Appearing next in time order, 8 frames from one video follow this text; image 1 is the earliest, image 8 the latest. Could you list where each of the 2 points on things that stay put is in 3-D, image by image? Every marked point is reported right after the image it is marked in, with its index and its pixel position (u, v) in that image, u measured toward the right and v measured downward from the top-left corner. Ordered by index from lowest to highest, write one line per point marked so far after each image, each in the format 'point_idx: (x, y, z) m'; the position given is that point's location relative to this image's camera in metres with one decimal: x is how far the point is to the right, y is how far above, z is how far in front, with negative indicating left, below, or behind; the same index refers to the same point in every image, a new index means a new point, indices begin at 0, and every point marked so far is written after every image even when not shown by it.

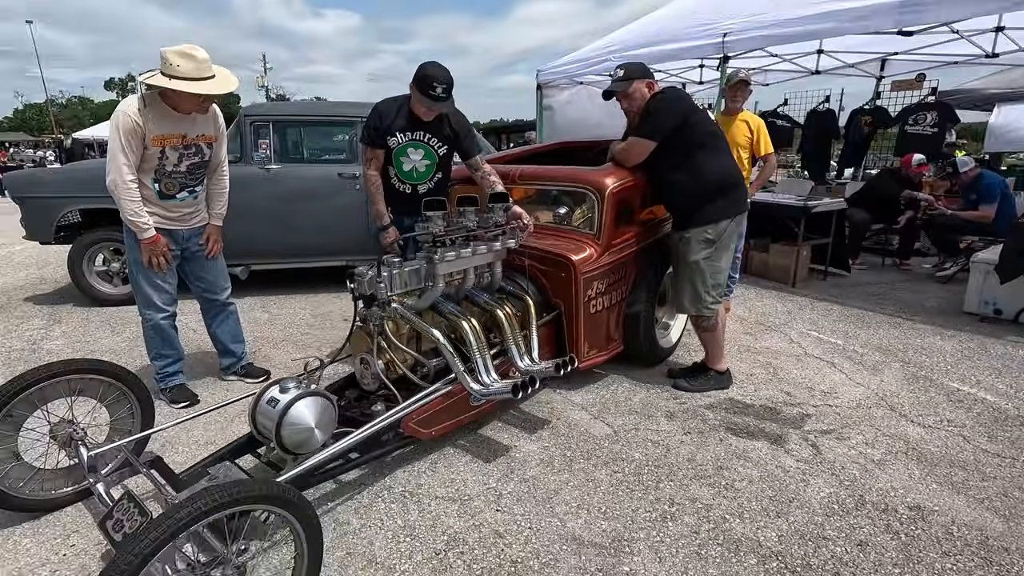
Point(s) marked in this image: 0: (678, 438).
0: (+0.8, -0.7, +2.6) m
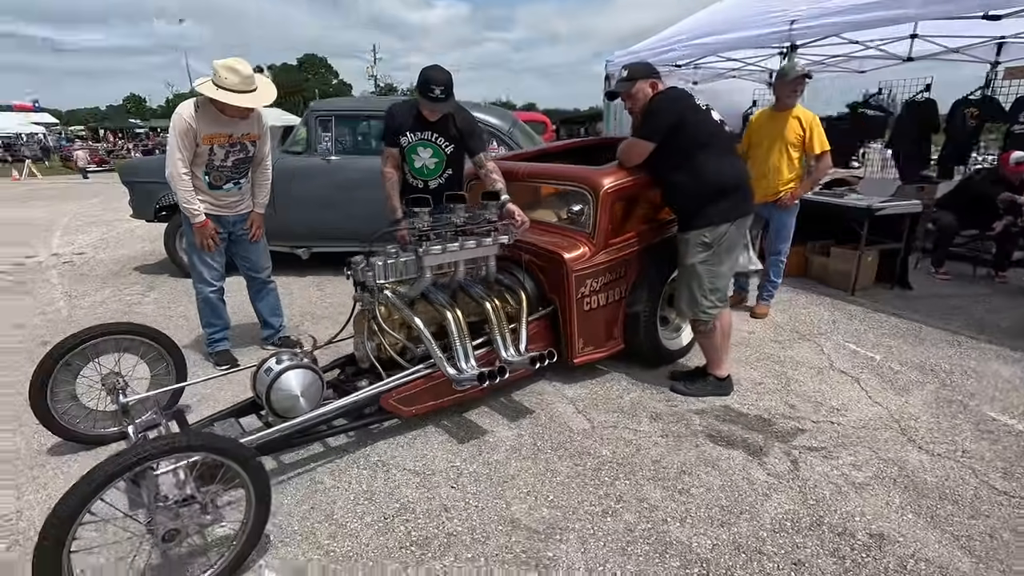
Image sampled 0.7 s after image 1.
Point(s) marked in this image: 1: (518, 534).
0: (+0.7, -0.7, +2.6) m
1: (0.0, -0.9, +2.0) m
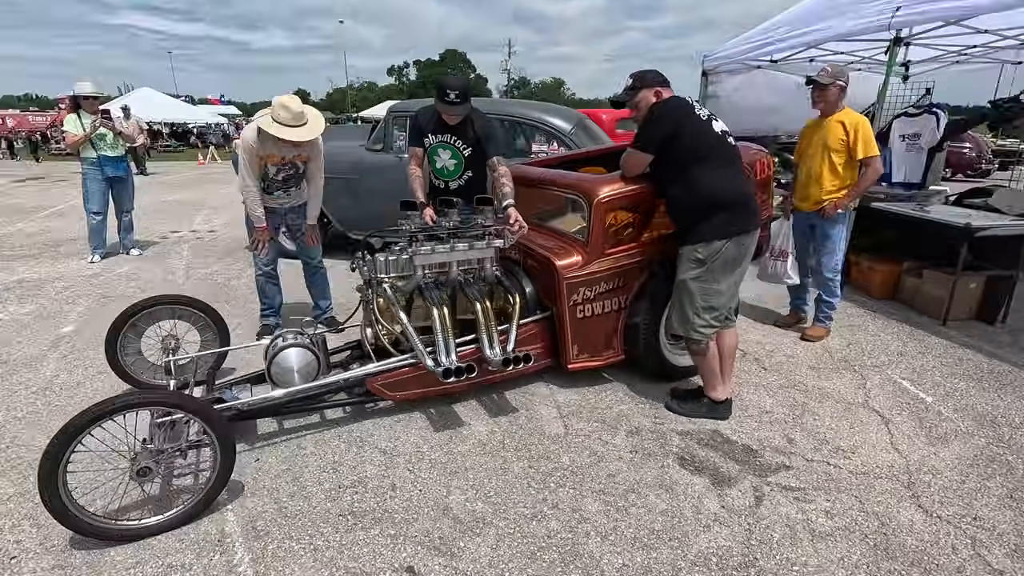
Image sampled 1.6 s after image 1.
0: (+0.5, -0.8, +2.6) m
1: (-0.3, -0.9, +2.2) m
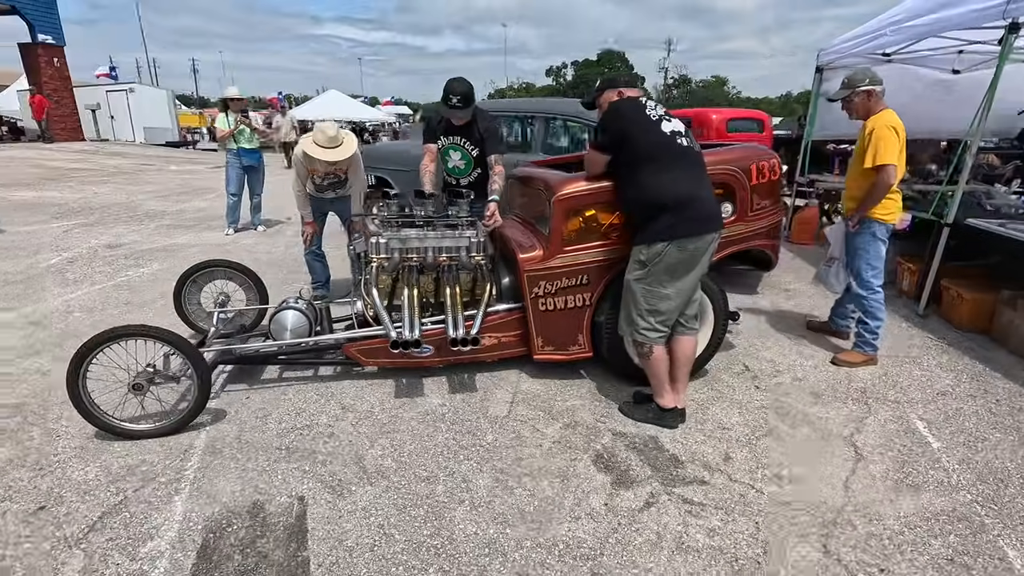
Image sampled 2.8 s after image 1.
0: (+0.1, -0.8, +2.7) m
1: (-0.7, -0.8, +2.5) m
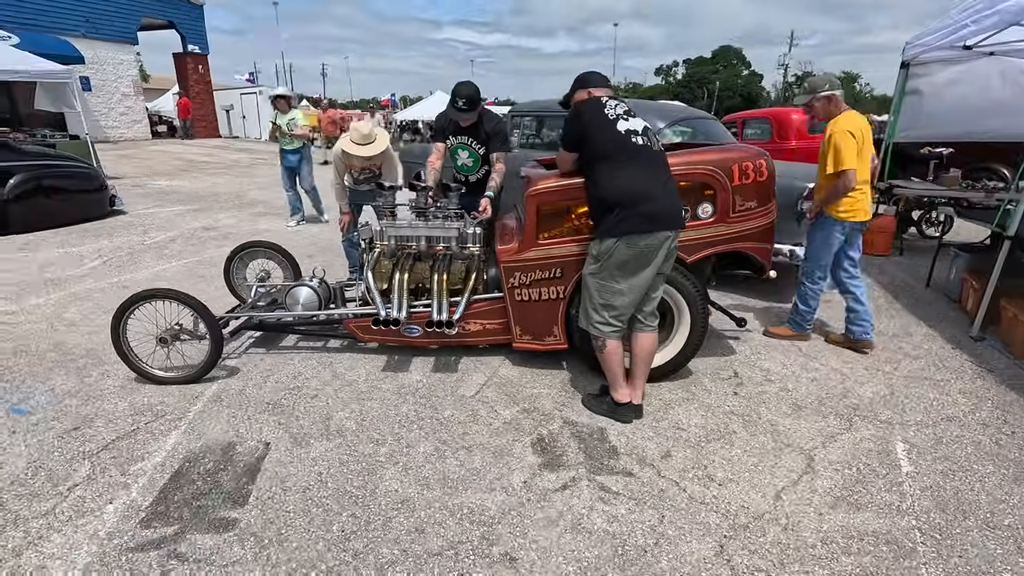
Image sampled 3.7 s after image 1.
0: (-0.1, -0.7, +2.9) m
1: (-1.0, -0.7, +2.8) m
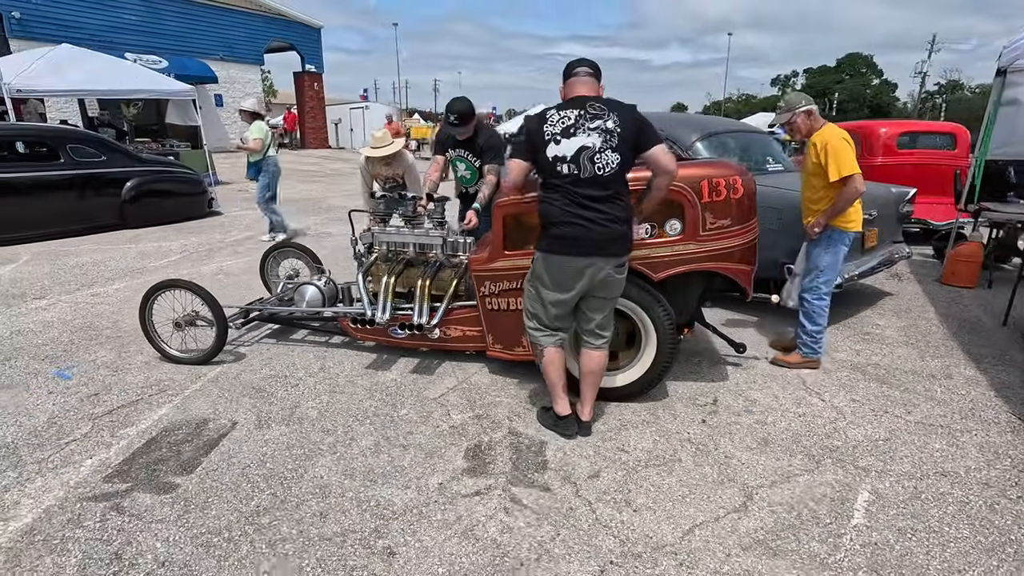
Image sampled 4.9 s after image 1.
0: (-0.4, -0.8, +3.0) m
1: (-1.3, -0.7, +3.1) m
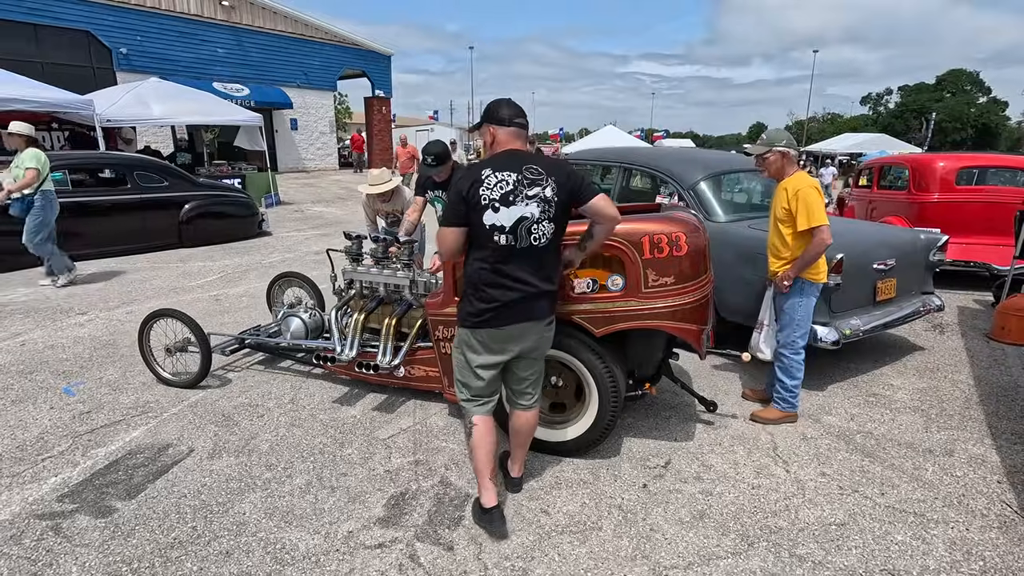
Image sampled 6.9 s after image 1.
0: (-0.7, -1.0, +3.0) m
1: (-1.6, -0.9, +3.2) m
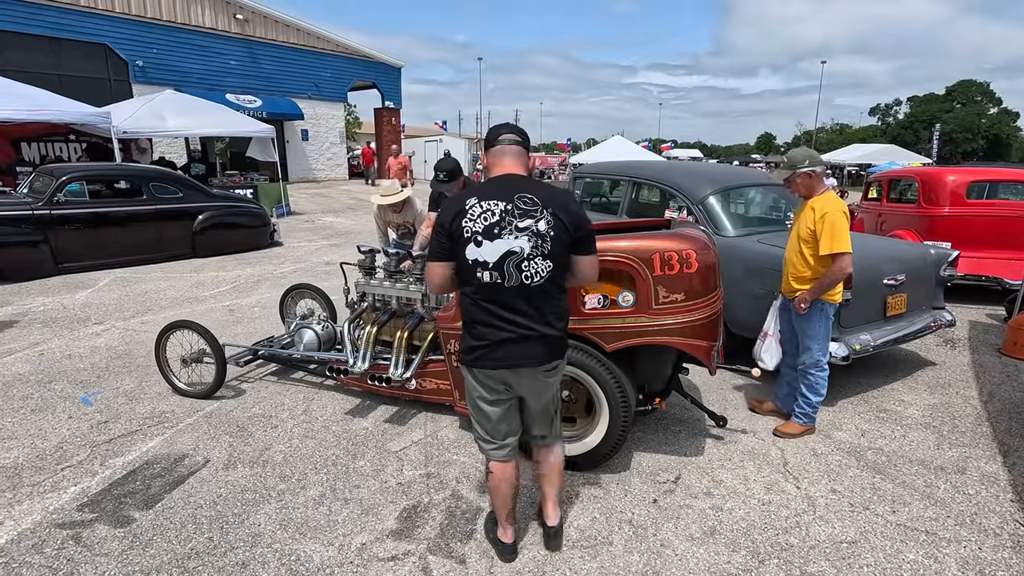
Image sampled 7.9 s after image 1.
0: (-0.7, -1.1, +3.0) m
1: (-1.6, -1.0, +3.3) m
